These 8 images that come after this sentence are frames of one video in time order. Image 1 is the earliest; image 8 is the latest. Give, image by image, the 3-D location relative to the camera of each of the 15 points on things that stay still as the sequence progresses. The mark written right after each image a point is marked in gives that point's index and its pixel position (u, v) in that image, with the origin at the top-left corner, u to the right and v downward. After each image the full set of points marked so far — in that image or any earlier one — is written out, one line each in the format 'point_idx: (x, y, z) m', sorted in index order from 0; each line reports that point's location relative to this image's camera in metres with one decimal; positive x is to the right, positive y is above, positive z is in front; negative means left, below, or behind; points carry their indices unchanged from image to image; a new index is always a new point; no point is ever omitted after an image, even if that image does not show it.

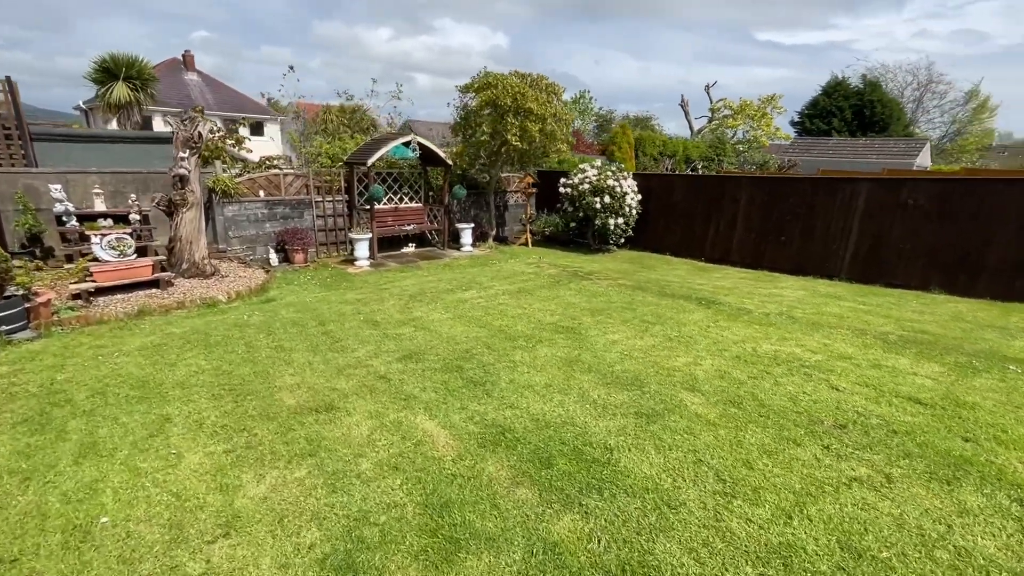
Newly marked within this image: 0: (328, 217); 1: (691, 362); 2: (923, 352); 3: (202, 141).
0: (-3.4, +1.3, +8.9) m
1: (+1.6, -0.6, +4.1) m
2: (+3.8, -0.6, +4.4) m
3: (-4.2, +2.0, +6.5) m
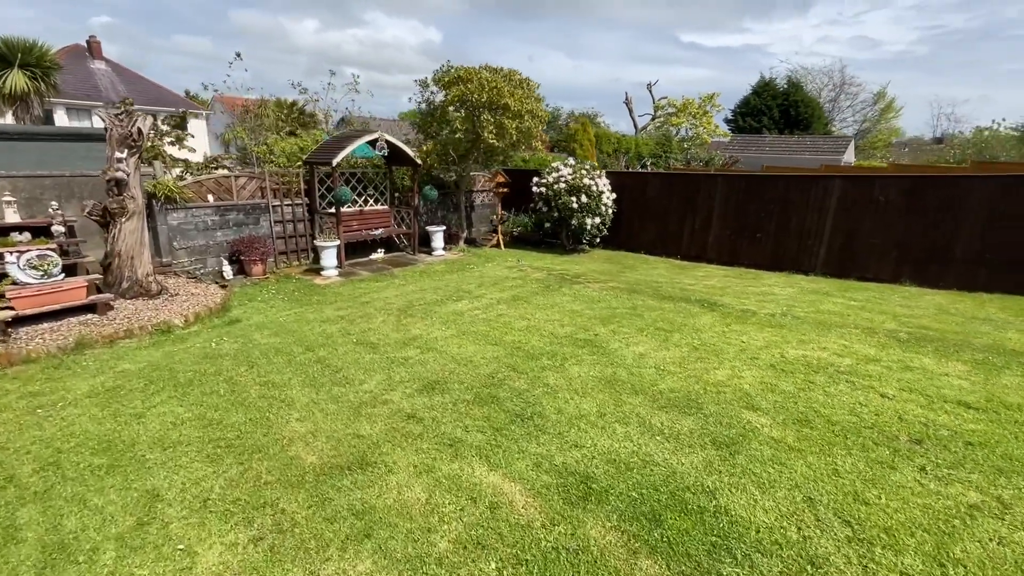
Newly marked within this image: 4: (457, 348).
0: (-3.8, +1.1, +8.0) m
1: (+1.8, -0.7, +3.9) m
2: (+4.0, -0.6, +4.5) m
3: (-4.3, +1.7, +5.6) m
4: (-0.5, -0.6, +4.4) m
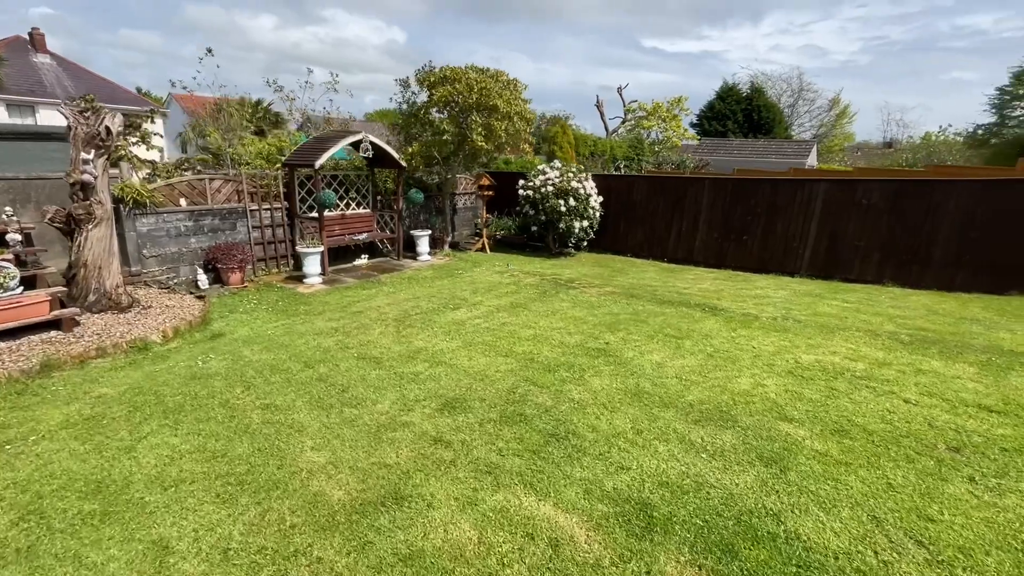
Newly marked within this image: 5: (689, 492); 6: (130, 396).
0: (-3.9, +1.0, +7.6) m
1: (+2.0, -0.8, +3.8) m
2: (+4.1, -0.6, +4.6) m
3: (-4.3, +1.6, +5.1) m
4: (-0.4, -0.7, +4.2) m
5: (+0.9, -1.0, +2.4) m
6: (-2.9, -0.8, +3.6) m
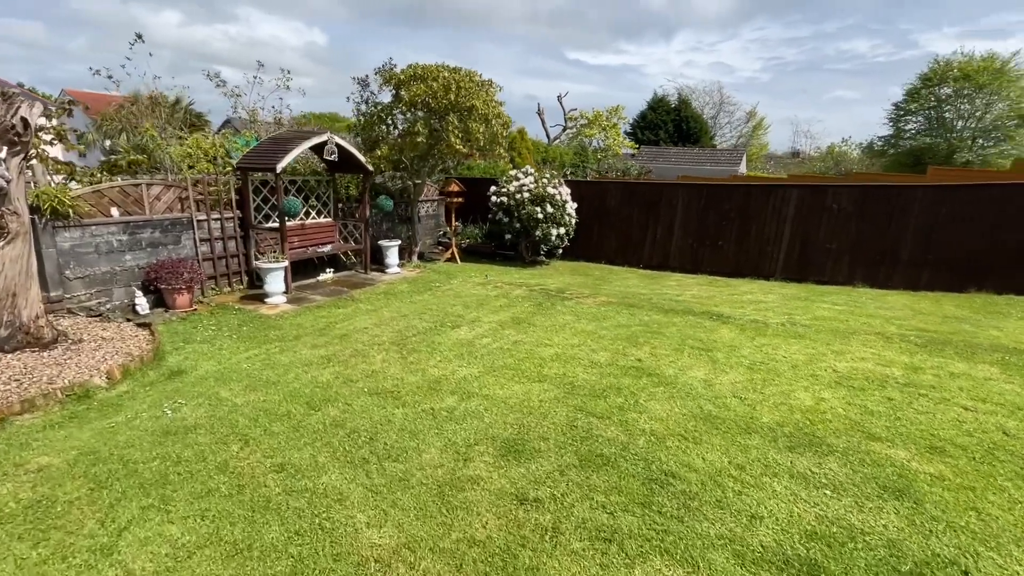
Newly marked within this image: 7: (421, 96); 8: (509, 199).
0: (-4.1, +0.7, +6.6) m
1: (+2.3, -0.8, +3.6) m
2: (+4.4, -0.6, +4.7) m
3: (-4.2, +1.3, +4.1) m
4: (-0.1, -0.8, +3.7) m
5: (+1.4, -1.1, +2.1) m
6: (-2.4, -1.0, +2.7) m
7: (-1.5, +3.2, +7.9) m
8: (0.0, +1.7, +9.3) m
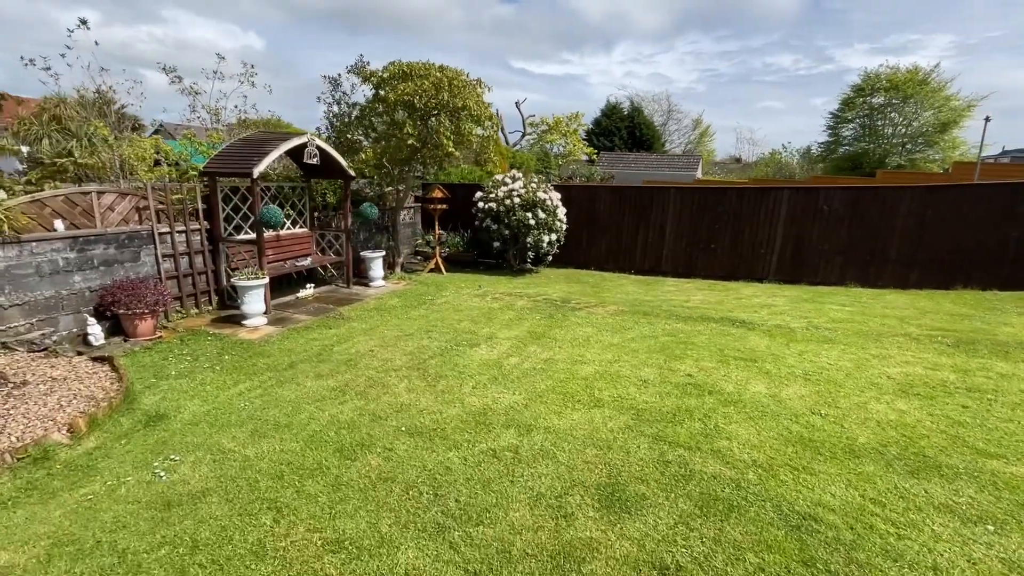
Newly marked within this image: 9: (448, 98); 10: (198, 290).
0: (-4.0, +0.4, +5.8) m
1: (+2.7, -0.9, +3.4) m
2: (+4.6, -0.6, +4.6) m
3: (-3.8, +1.1, +3.3) m
4: (+0.3, -0.9, +3.3) m
5: (+2.0, -1.1, +1.8) m
6: (-1.9, -1.2, +2.0) m
7: (-1.6, +3.0, +7.4) m
8: (-0.3, +1.5, +8.9) m
9: (-1.0, +3.0, +7.5) m
10: (-3.9, 0.0, +5.9) m
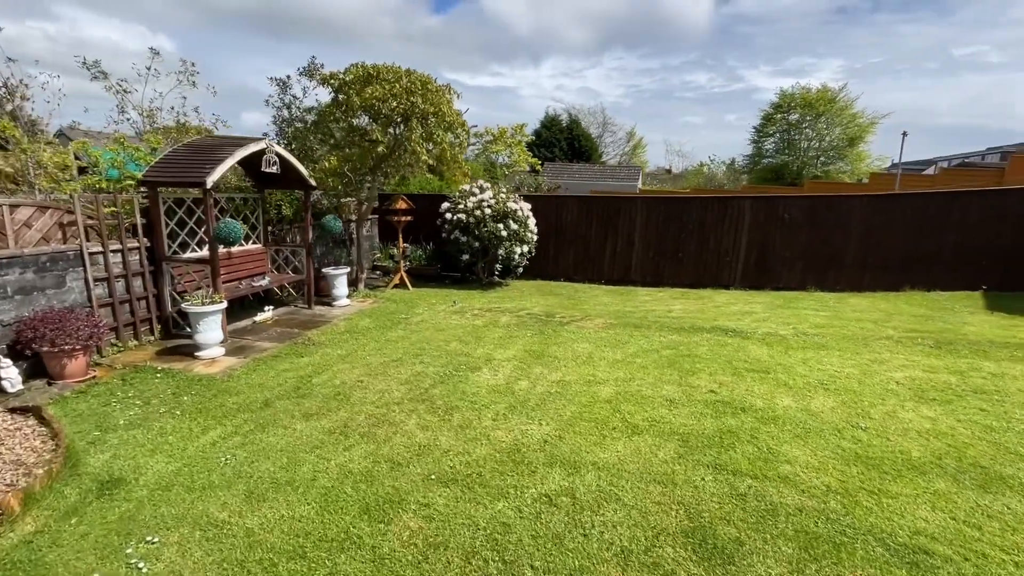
0: (-4.0, +0.1, +4.9) m
1: (+2.9, -0.9, +3.4) m
2: (+4.7, -0.6, +4.9) m
3: (-3.6, +0.9, +2.5) m
4: (+0.6, -1.0, +3.0) m
5: (+2.4, -1.2, +1.7) m
6: (-1.5, -1.3, +1.5) m
7: (-2.0, +2.7, +6.9) m
8: (-0.8, +1.3, +8.5) m
9: (-1.4, +2.7, +7.1) m
10: (-4.0, -0.3, +5.1) m
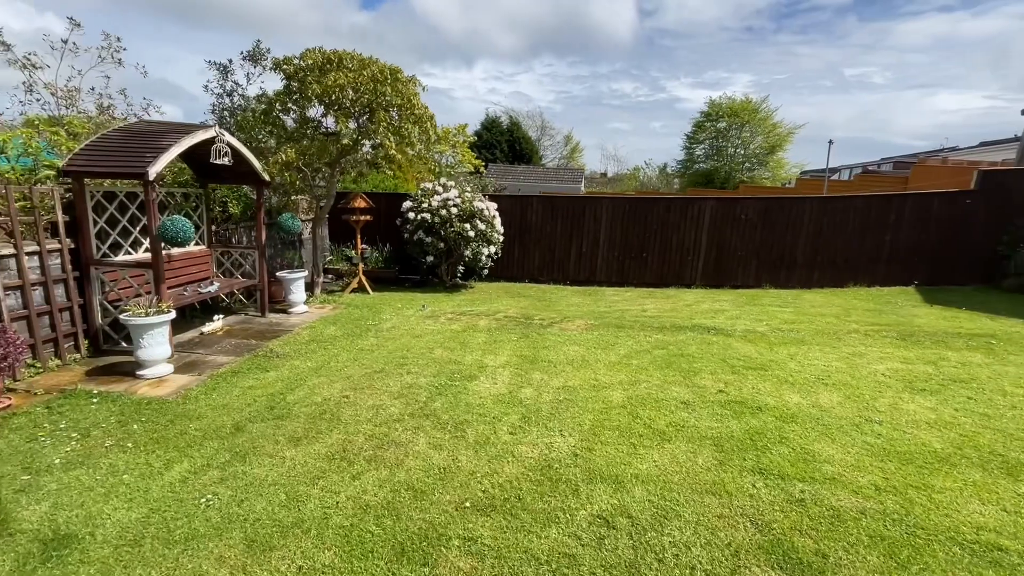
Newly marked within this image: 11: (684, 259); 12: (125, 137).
0: (-4.1, 0.0, +4.1) m
1: (+3.0, -0.9, +3.5) m
2: (+4.6, -0.6, +5.2) m
3: (-3.4, +0.8, +1.8) m
4: (+0.8, -1.0, +2.8) m
5: (+2.8, -1.1, +1.8) m
6: (-1.1, -1.3, +1.0) m
7: (-2.3, +2.6, +6.3) m
8: (-1.4, +1.2, +8.1) m
9: (-1.8, +2.7, +6.6) m
10: (-4.0, -0.4, +4.3) m
11: (+3.2, +0.6, +9.1) m
12: (-3.8, +1.5, +4.7) m
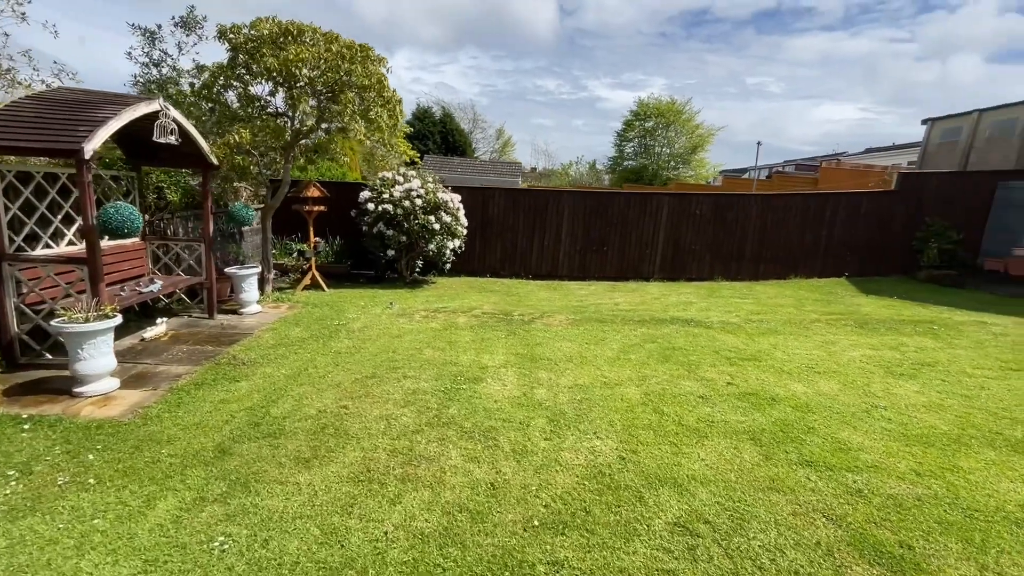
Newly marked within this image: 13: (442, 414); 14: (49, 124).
0: (-4.0, 0.0, +3.3) m
1: (+3.2, -0.8, +3.7) m
2: (+4.4, -0.5, +5.7) m
3: (-2.9, +0.8, +1.1) m
4: (+1.0, -1.0, +2.7) m
5: (+3.2, -1.1, +2.0) m
6: (-0.5, -1.4, +0.7) m
7: (-2.6, +2.7, +5.7) m
8: (-1.9, +1.3, +7.6) m
9: (-2.1, +2.7, +6.0) m
10: (-4.0, -0.4, +3.5) m
11: (+2.5, +0.7, +9.3) m
12: (-3.8, +1.5, +3.9) m
13: (-0.5, -0.9, +3.3) m
14: (-3.5, +1.2, +3.6) m
